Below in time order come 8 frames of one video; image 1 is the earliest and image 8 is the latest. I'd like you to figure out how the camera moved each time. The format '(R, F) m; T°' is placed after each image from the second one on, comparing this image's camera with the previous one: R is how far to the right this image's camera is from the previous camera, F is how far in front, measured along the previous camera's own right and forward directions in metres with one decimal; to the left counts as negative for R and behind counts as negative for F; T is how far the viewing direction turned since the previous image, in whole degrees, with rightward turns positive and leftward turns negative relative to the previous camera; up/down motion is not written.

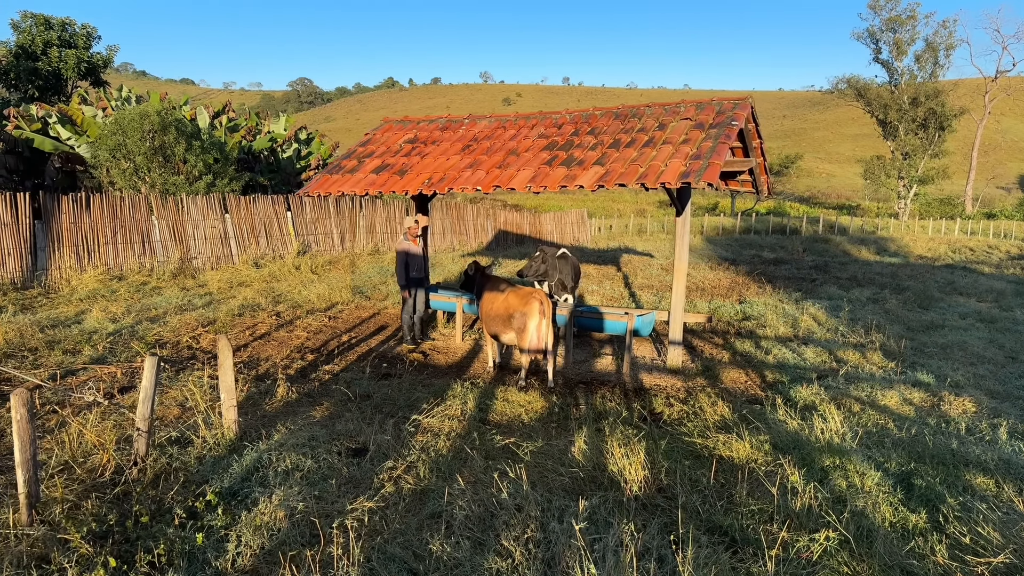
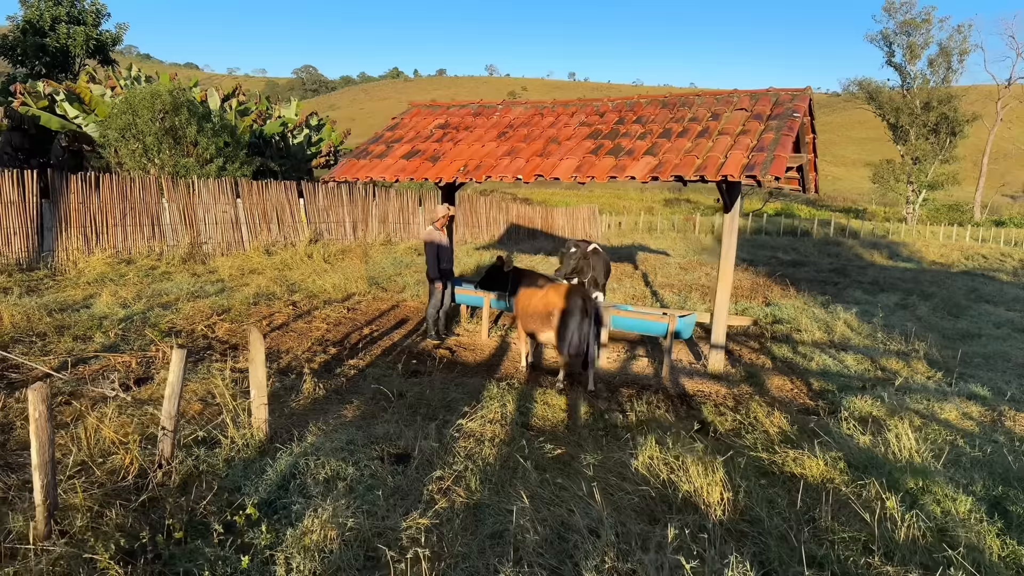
(-0.4, +0.4) m; 0°
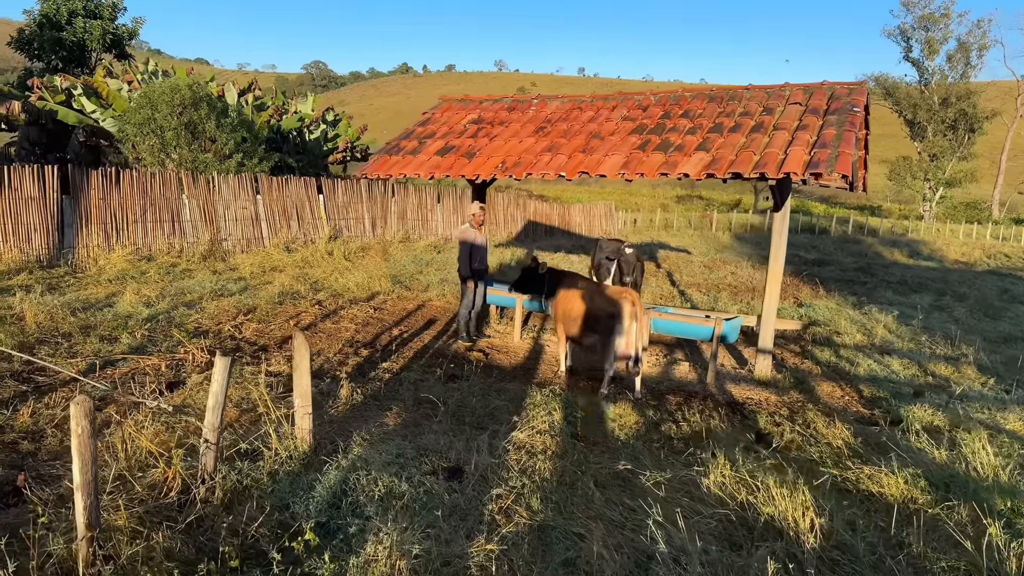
(-0.3, +0.2) m; -1°
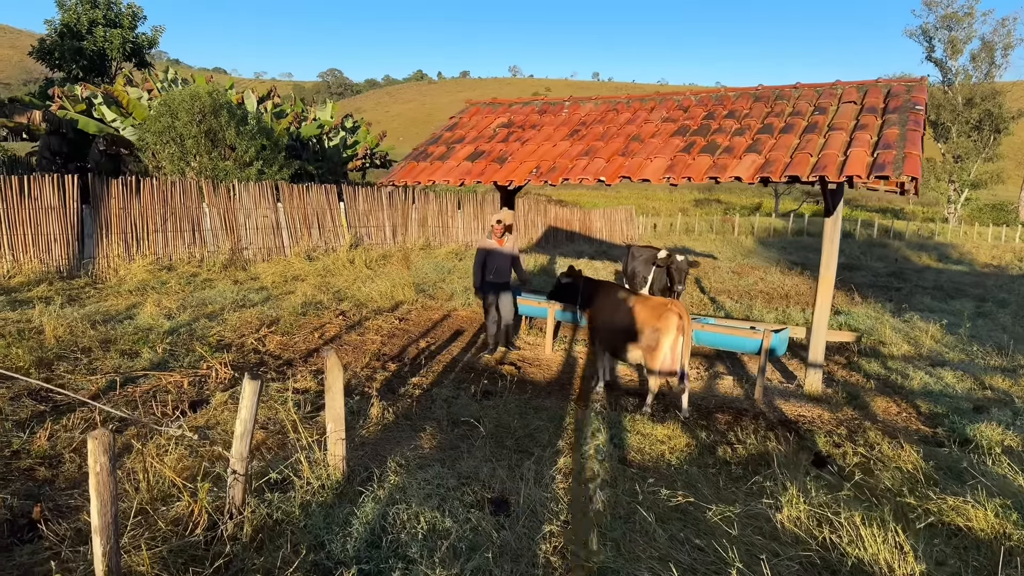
(-0.2, +0.3) m; -1°
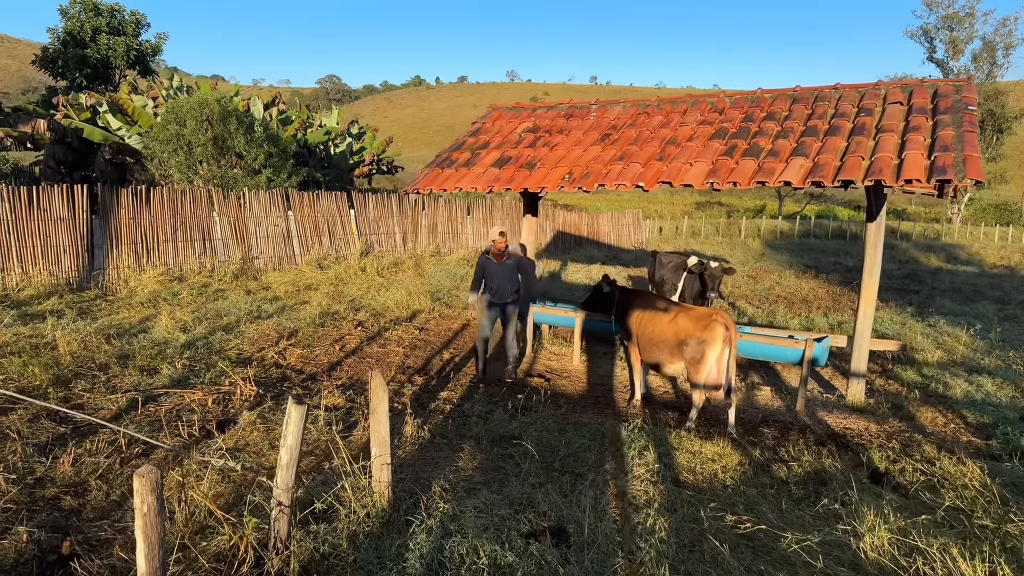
(-0.3, +0.2) m; 0°
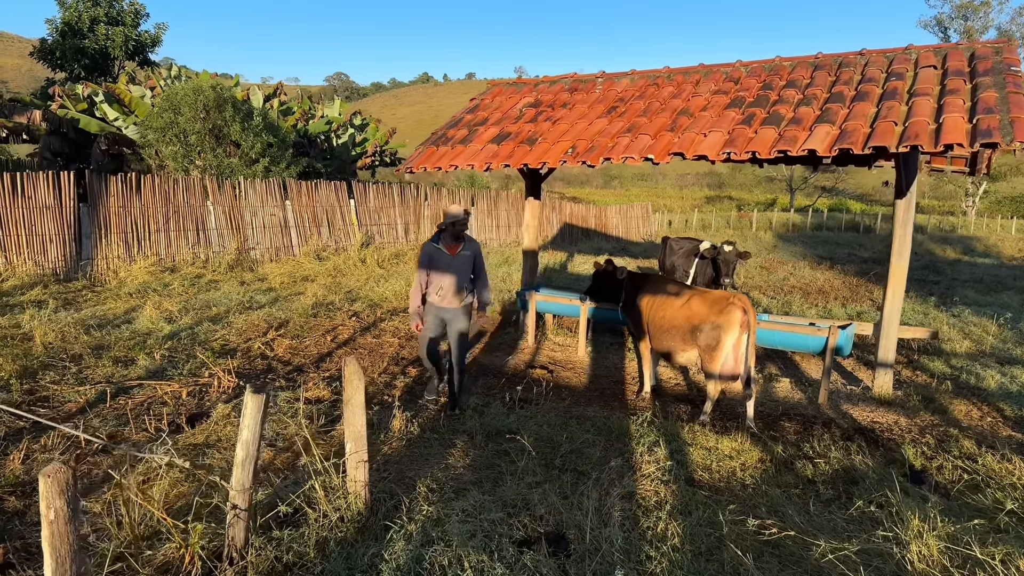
(+0.1, +0.4) m; -1°
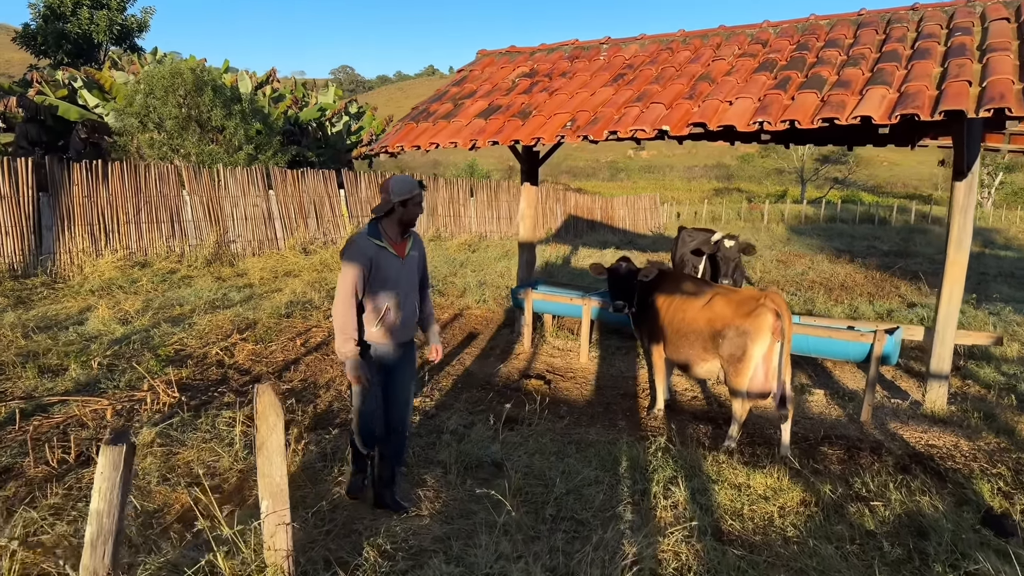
(+0.1, +0.8) m; -1°
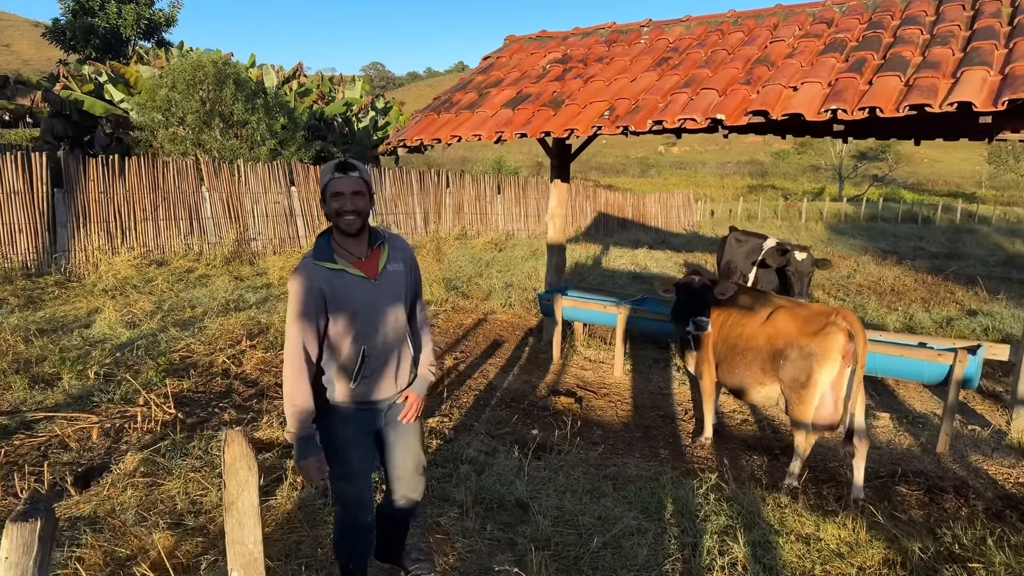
(0.0, +0.5) m; -2°
